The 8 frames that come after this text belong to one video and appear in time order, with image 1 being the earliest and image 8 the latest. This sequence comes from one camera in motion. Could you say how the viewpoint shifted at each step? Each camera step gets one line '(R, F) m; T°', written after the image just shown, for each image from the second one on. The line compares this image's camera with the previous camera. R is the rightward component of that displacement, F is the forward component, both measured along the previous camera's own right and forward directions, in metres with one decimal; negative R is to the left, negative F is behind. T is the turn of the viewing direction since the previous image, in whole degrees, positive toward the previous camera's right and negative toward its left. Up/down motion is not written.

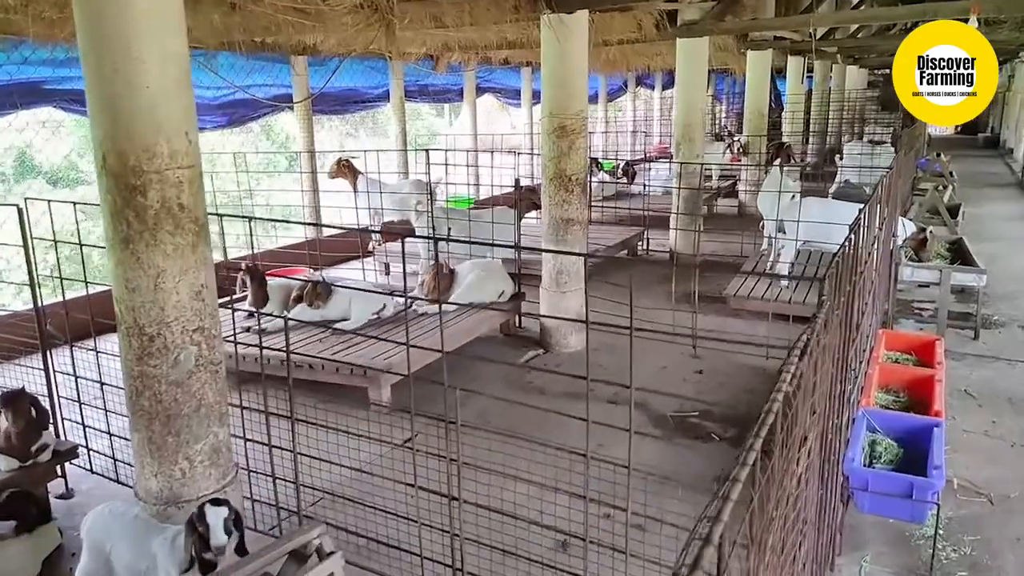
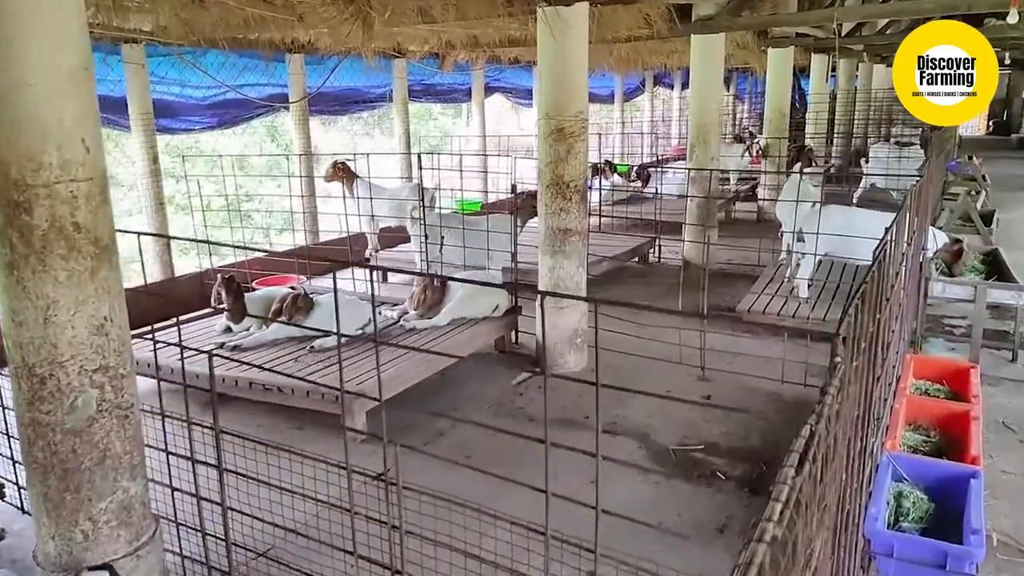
(+0.2, +0.4) m; -2°
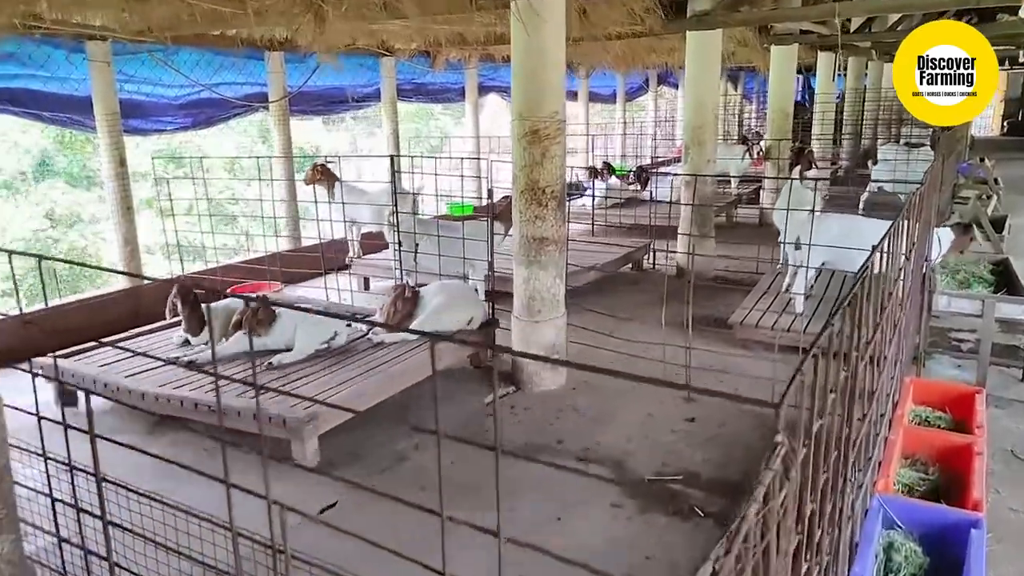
(+0.2, +0.3) m; -1°
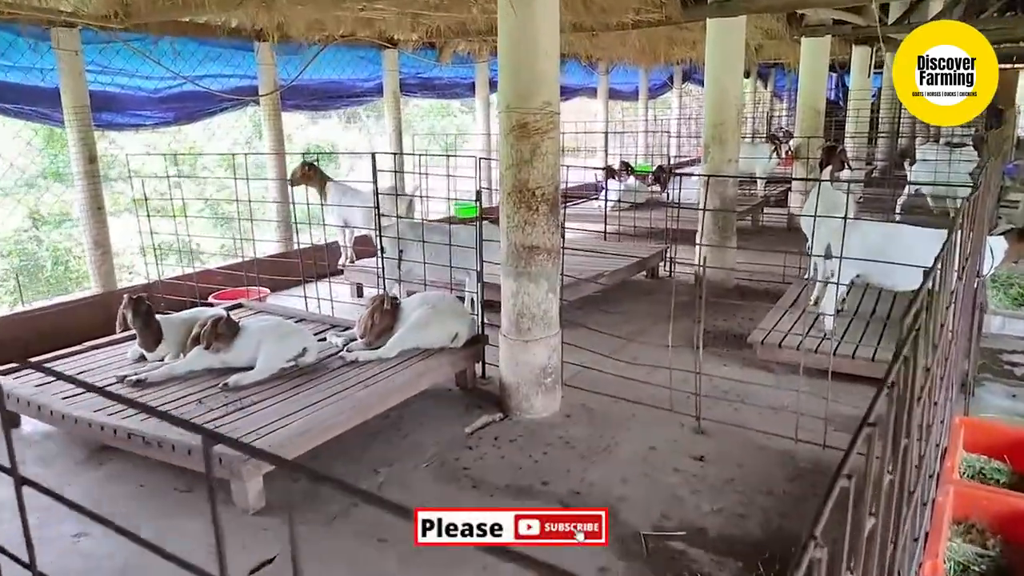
(+0.2, +0.6) m; -2°
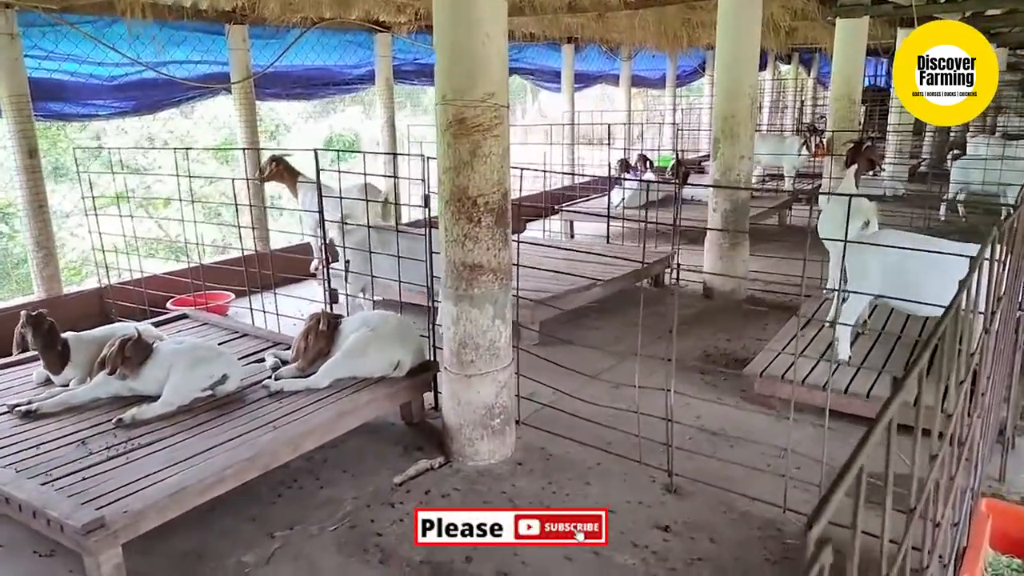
(+0.5, +0.7) m; -3°
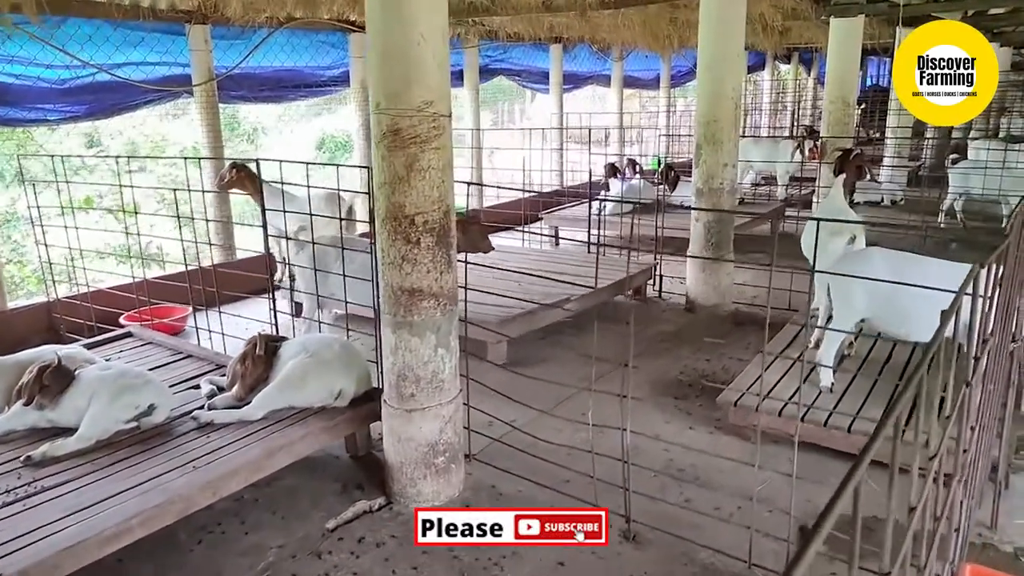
(+0.3, +0.3) m; 0°
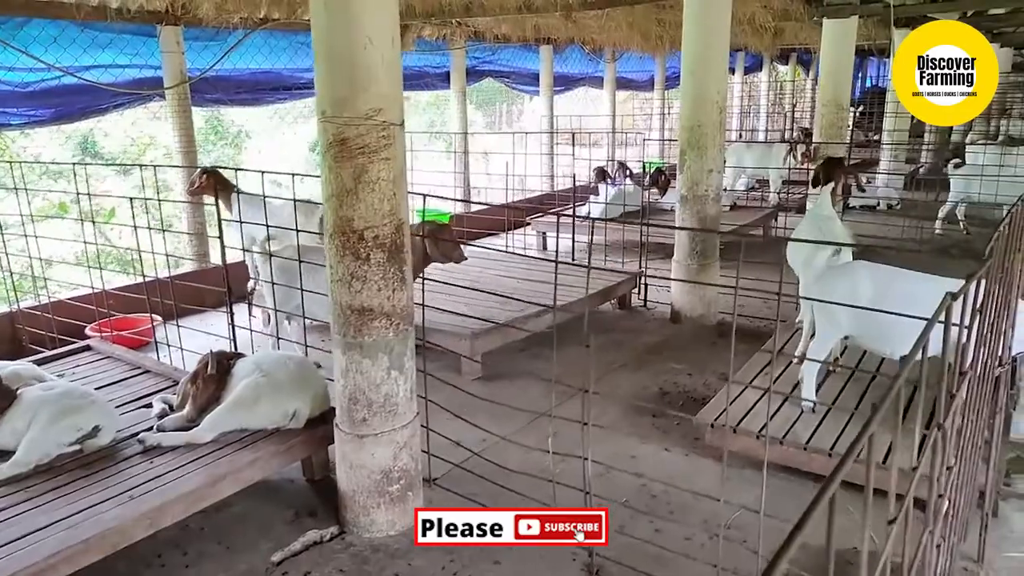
(+0.2, +0.2) m; 0°
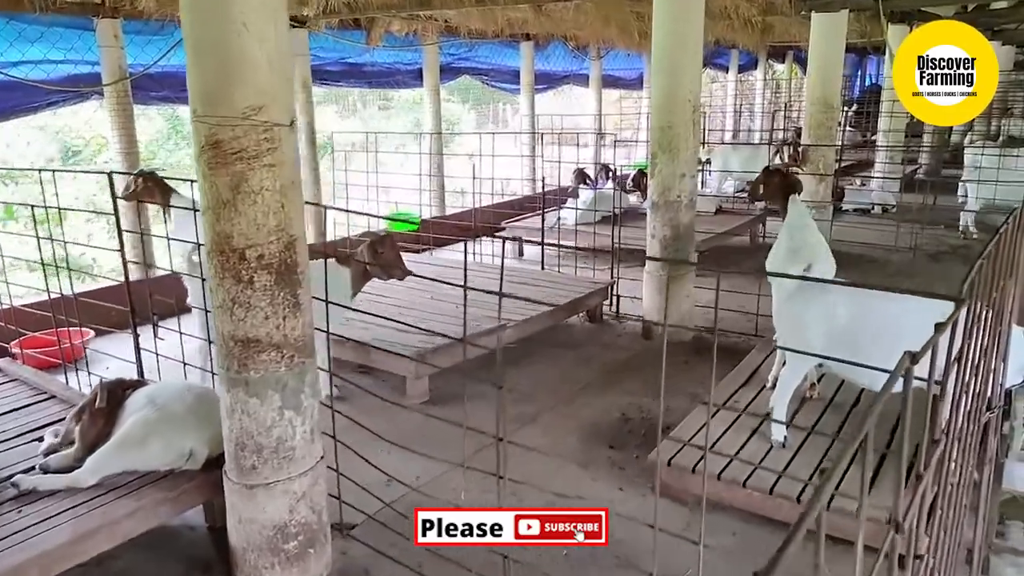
(+0.3, +0.4) m; 0°
